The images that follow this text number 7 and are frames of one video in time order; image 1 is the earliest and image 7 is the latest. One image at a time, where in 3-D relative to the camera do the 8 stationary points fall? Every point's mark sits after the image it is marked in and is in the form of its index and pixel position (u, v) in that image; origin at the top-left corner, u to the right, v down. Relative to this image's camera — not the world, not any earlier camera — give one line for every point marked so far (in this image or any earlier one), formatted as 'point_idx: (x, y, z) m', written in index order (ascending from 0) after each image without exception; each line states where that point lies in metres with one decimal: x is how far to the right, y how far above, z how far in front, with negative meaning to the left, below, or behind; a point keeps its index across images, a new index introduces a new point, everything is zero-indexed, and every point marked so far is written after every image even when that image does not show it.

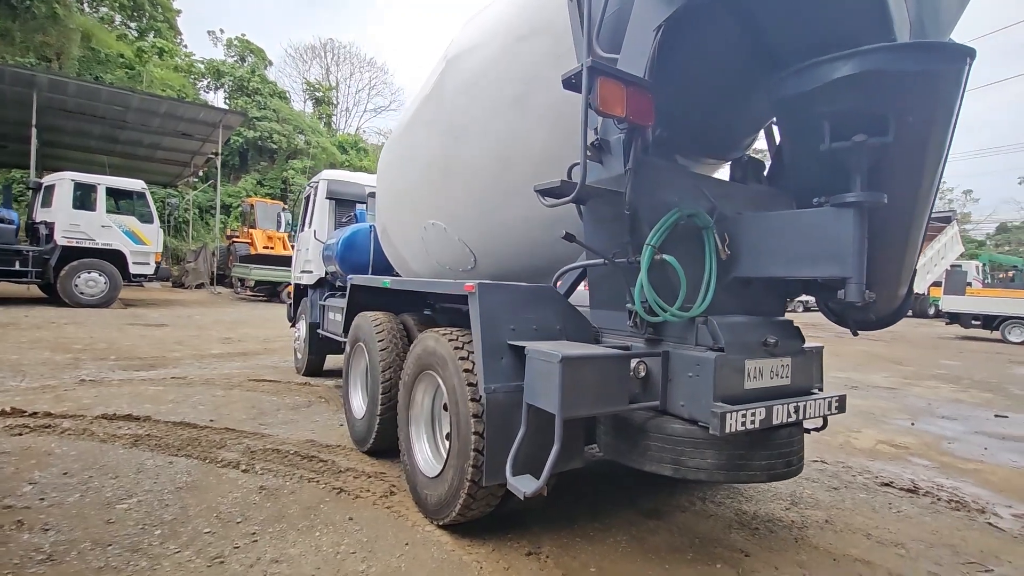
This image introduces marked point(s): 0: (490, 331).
0: (-0.1, -0.2, +2.3) m
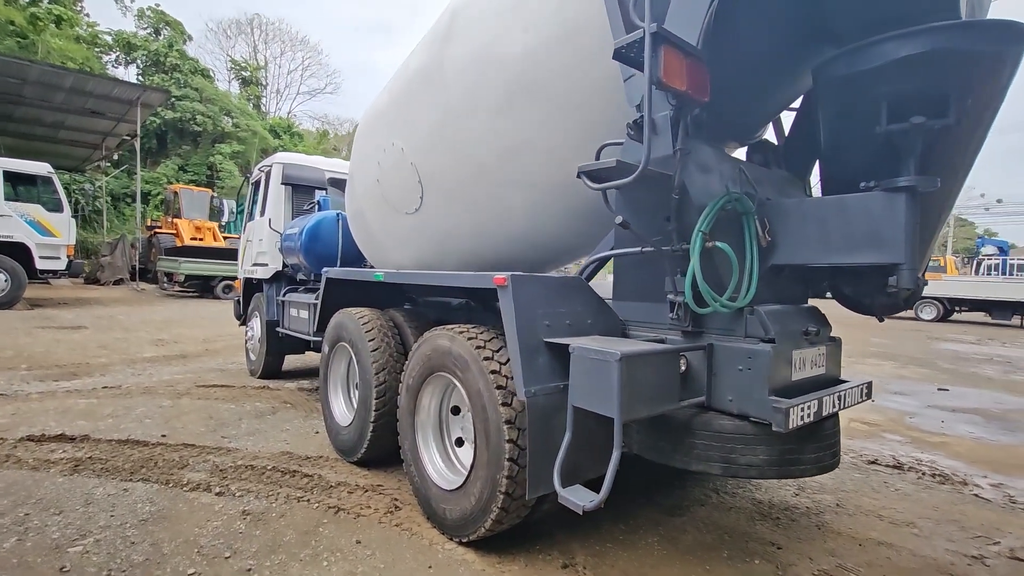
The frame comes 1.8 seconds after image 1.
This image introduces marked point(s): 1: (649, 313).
0: (+0.1, -0.2, +2.1) m
1: (+0.6, -0.1, +2.4) m
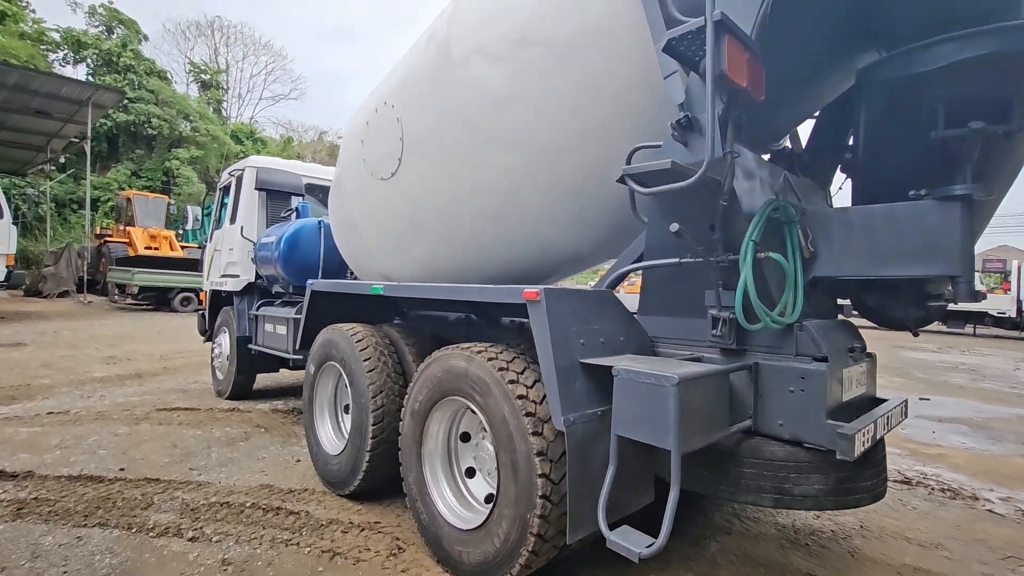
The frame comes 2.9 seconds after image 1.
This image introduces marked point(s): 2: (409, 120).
0: (+0.2, -0.2, +1.9) m
1: (+0.7, -0.2, +2.2) m
2: (-0.7, +1.0, +3.0) m
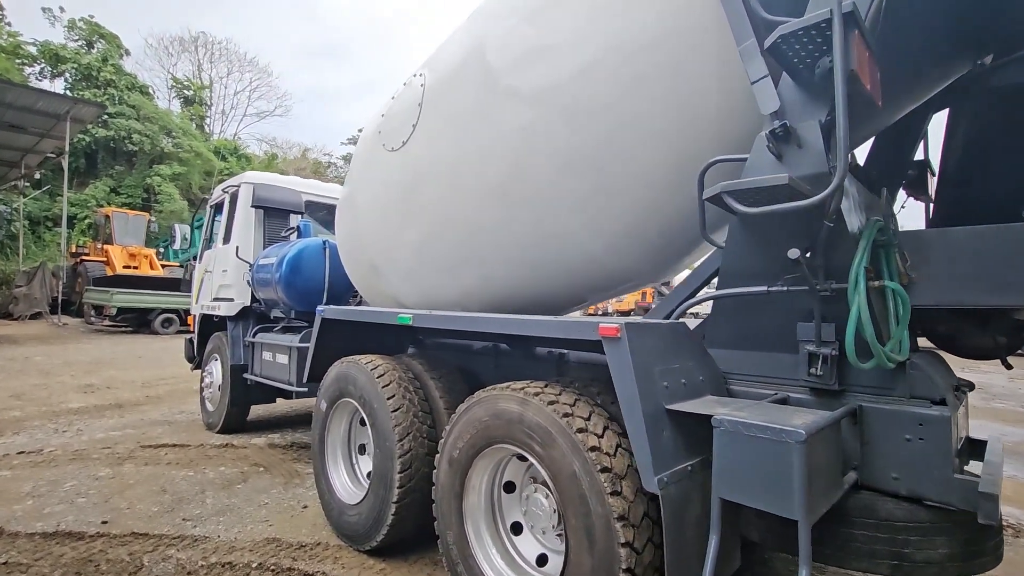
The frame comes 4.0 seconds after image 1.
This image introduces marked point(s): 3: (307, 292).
0: (+0.4, -0.3, +1.6) m
1: (+1.0, -0.3, +1.9) m
2: (-0.4, +0.9, +2.7) m
3: (-1.7, 0.0, +4.1) m
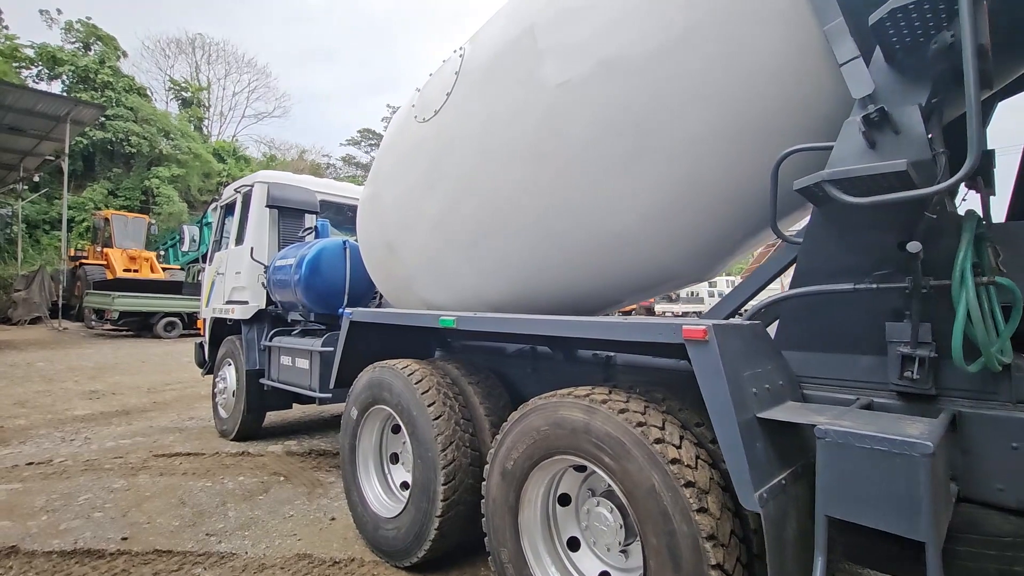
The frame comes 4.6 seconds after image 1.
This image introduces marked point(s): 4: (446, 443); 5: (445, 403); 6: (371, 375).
0: (+0.7, -0.3, +1.5) m
1: (+1.2, -0.3, +1.8) m
2: (-0.2, +0.9, +2.6) m
3: (-1.5, 0.0, +4.0) m
4: (-0.3, -0.7, +2.4) m
5: (-0.3, -0.6, +2.5) m
6: (-0.8, -0.5, +2.8) m
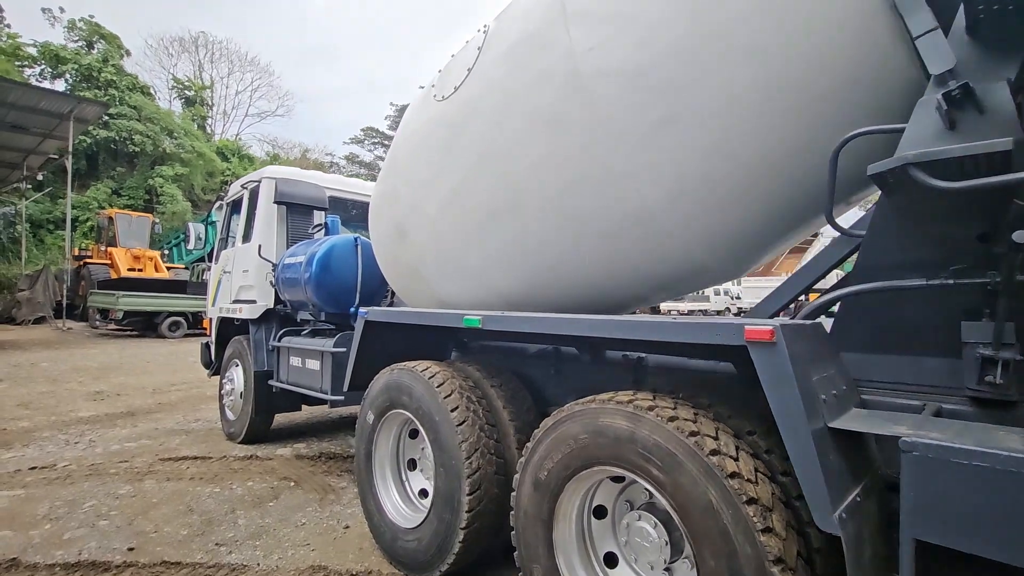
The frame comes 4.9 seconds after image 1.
0: (+0.8, -0.3, +1.3) m
1: (+1.3, -0.3, +1.7) m
2: (-0.1, +0.9, +2.4) m
3: (-1.3, 0.0, +3.8) m
4: (-0.2, -0.7, +2.2) m
5: (-0.2, -0.6, +2.3) m
6: (-0.7, -0.5, +2.7) m
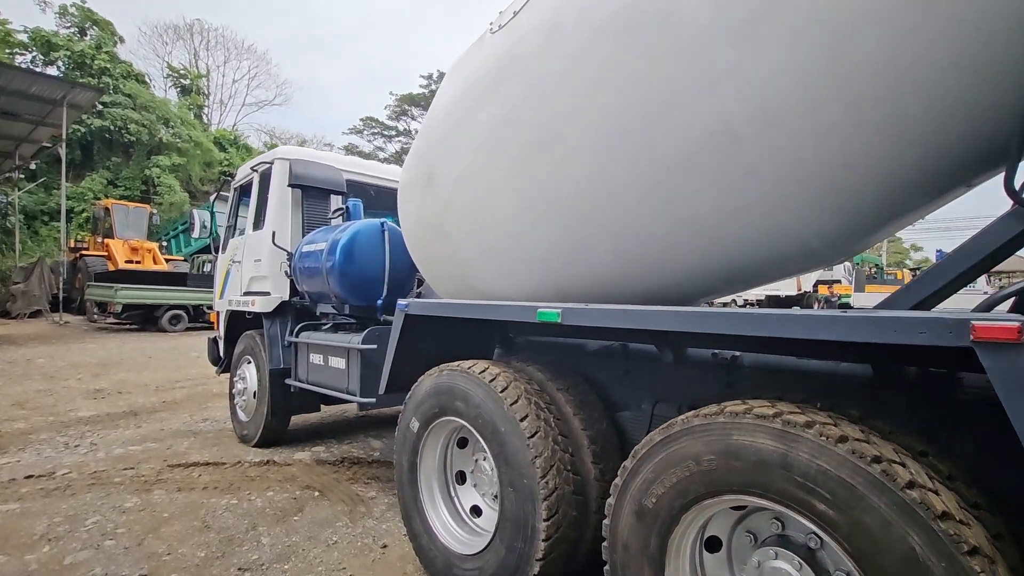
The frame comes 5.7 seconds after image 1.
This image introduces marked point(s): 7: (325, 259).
0: (+1.1, -0.3, +1.0) m
1: (+1.7, -0.2, +1.3) m
2: (+0.2, +0.9, +2.1) m
3: (-1.0, 0.0, +3.5) m
4: (+0.1, -0.7, +1.9) m
5: (+0.1, -0.5, +2.0) m
6: (-0.4, -0.4, +2.3) m
7: (-1.3, +0.2, +3.5) m
